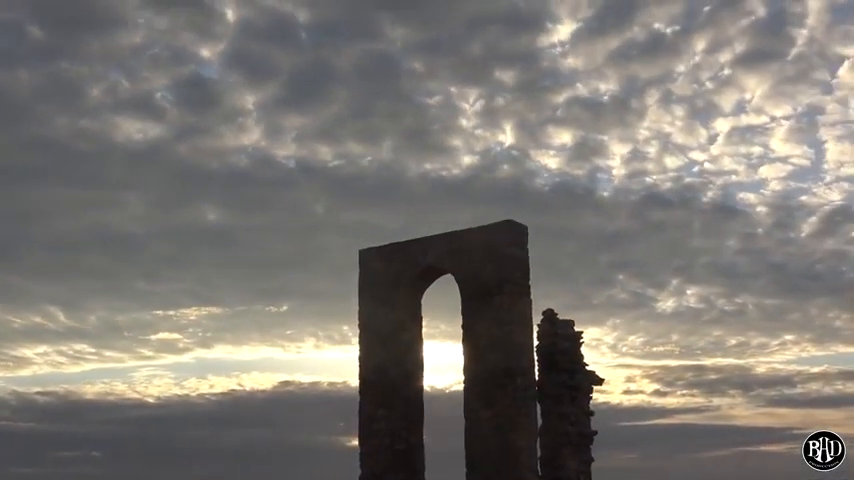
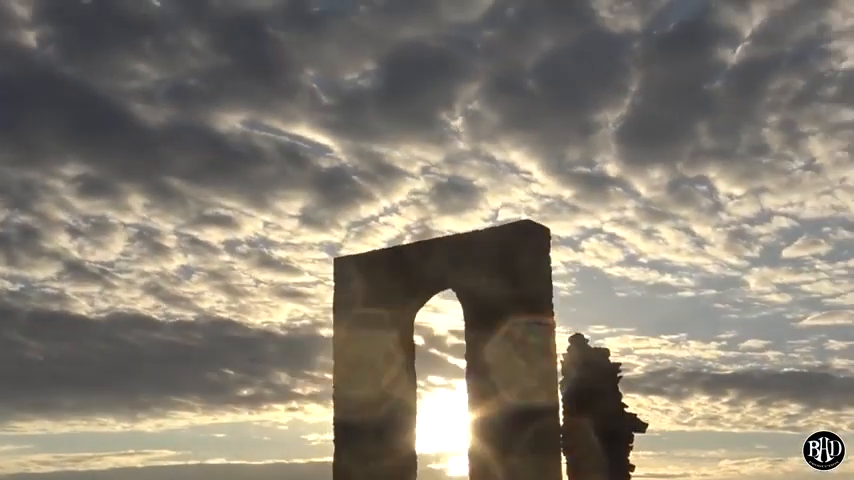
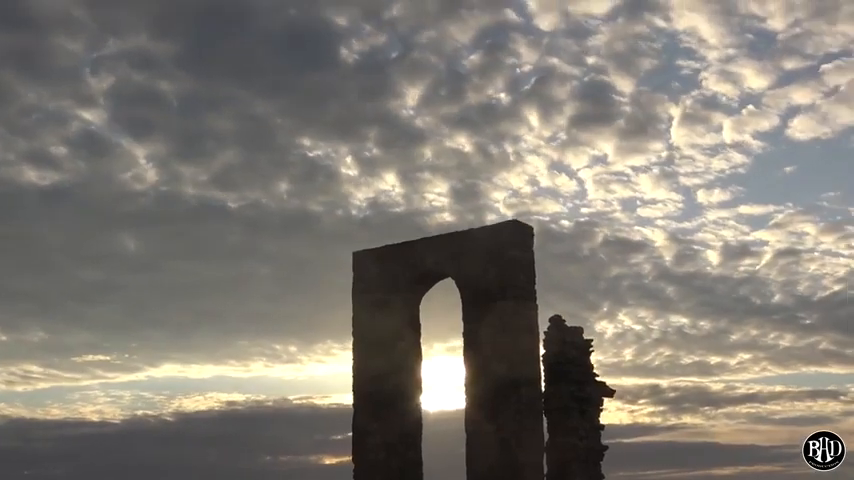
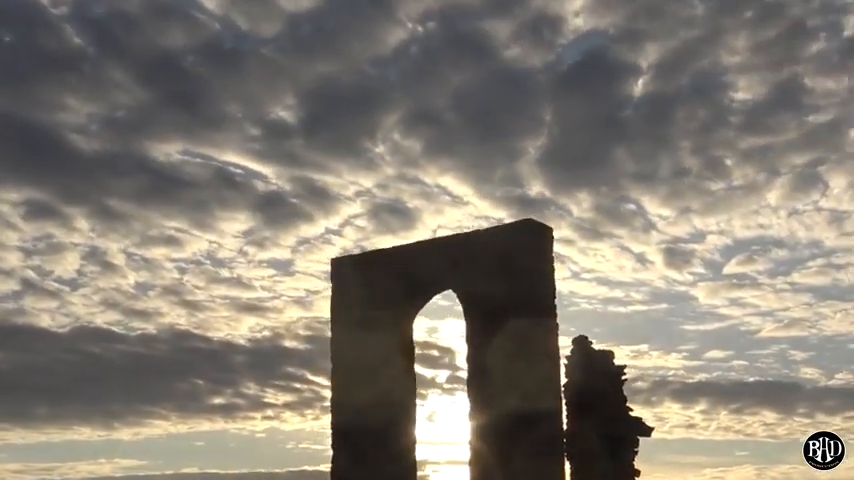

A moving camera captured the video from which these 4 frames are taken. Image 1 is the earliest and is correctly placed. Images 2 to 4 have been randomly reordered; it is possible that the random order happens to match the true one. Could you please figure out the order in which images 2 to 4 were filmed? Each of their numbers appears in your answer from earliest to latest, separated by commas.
3, 2, 4
